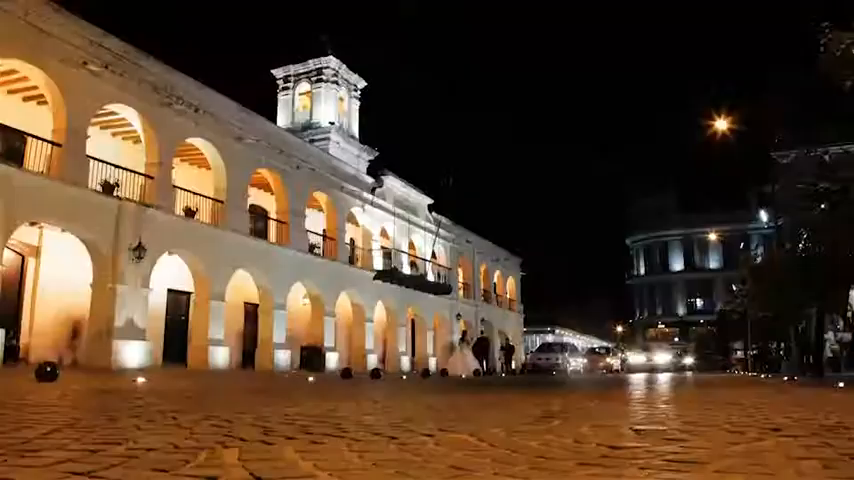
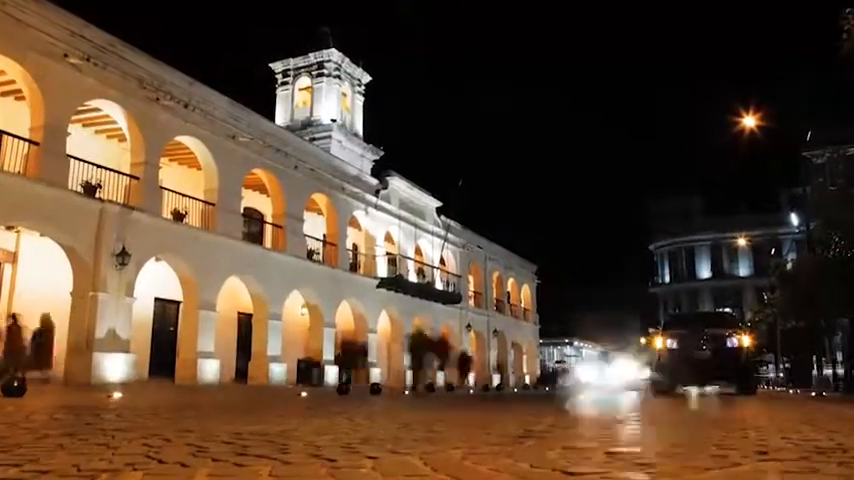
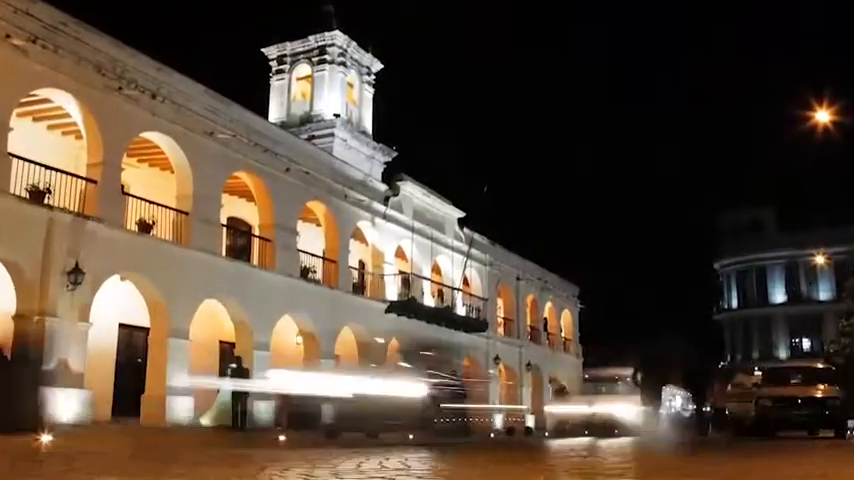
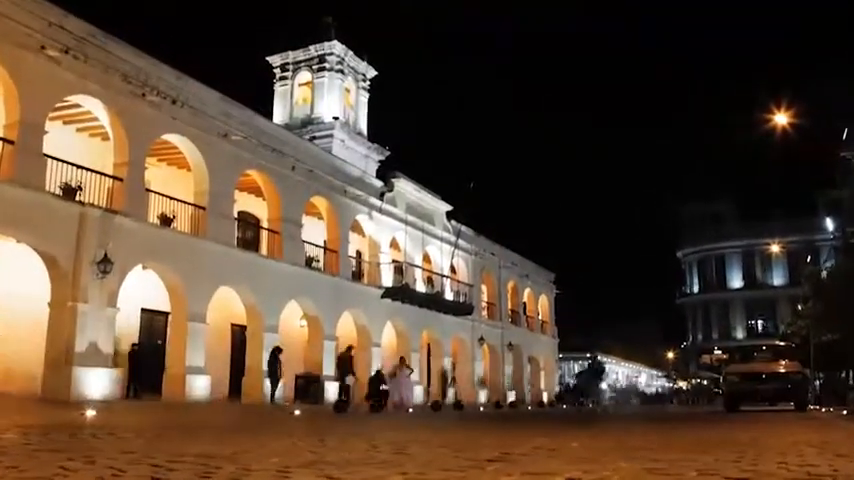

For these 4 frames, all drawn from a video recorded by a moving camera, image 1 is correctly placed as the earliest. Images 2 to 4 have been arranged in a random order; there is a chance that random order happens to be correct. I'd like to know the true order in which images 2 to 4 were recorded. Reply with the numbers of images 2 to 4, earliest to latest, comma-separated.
2, 4, 3
